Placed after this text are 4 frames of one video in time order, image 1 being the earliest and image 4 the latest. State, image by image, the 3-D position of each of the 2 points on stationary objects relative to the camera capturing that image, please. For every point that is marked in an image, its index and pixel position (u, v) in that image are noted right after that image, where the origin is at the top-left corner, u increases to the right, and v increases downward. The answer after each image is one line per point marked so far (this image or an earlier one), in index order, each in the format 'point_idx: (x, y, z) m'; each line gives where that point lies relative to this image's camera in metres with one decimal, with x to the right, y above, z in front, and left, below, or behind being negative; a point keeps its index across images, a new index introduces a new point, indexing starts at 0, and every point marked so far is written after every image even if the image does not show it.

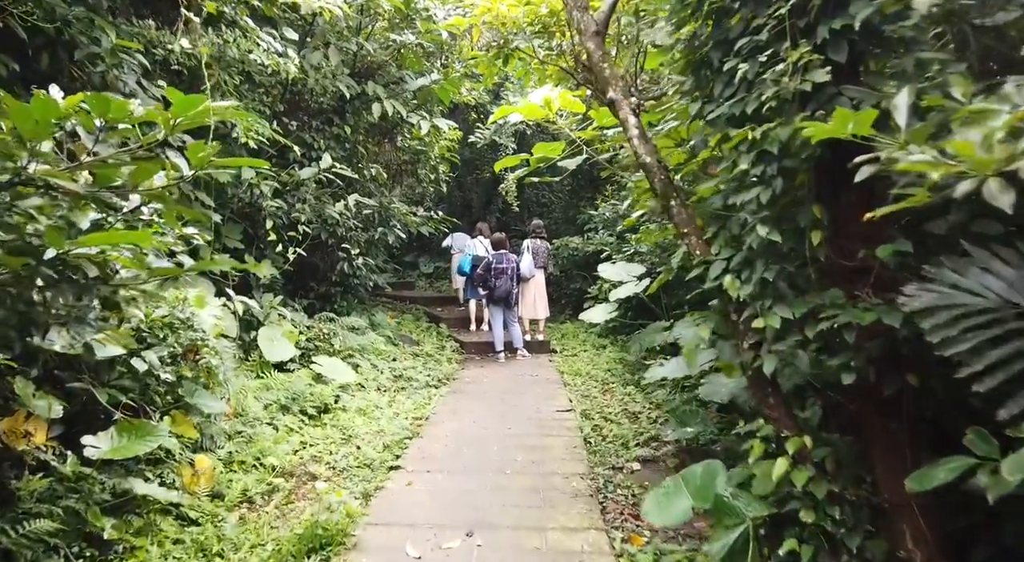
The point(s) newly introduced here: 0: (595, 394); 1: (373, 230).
0: (+0.7, -1.0, +6.2) m
1: (-1.5, +0.5, +7.5) m
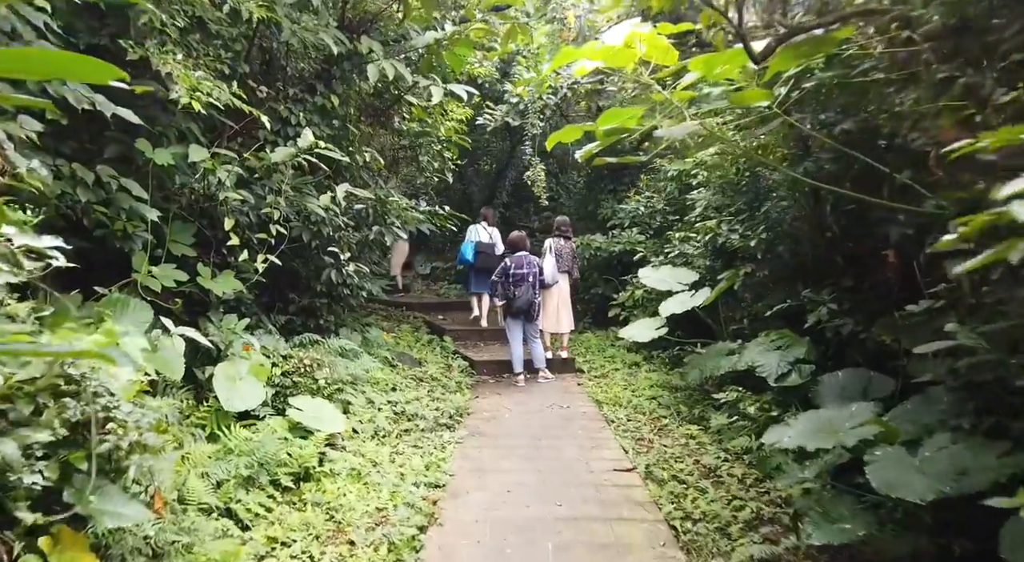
0: (+1.0, -1.1, +4.9) m
1: (-1.3, +0.5, +6.1) m
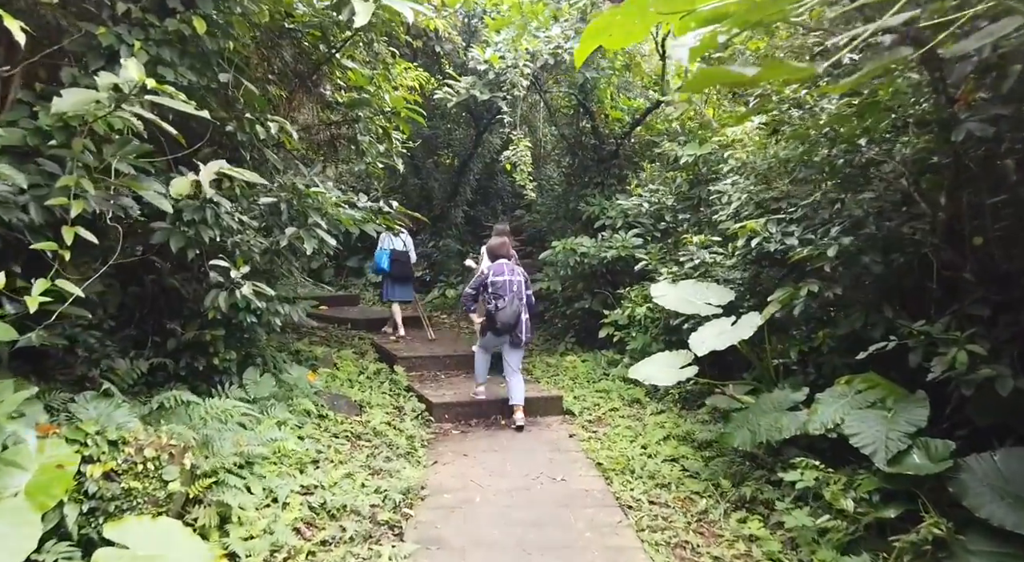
0: (+0.8, -1.2, +3.3) m
1: (-1.4, +0.3, +4.4) m
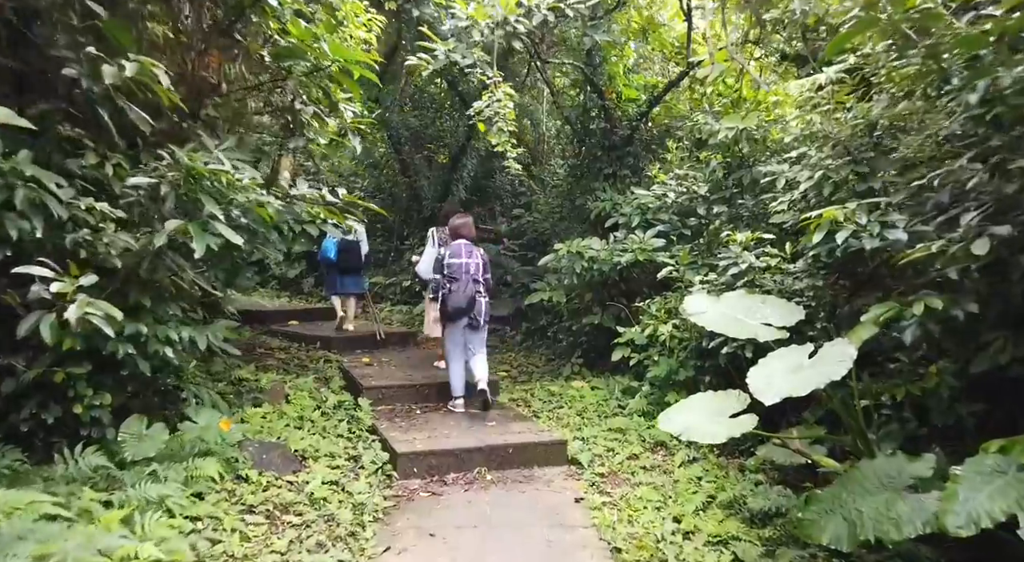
0: (+0.7, -1.3, +2.0) m
1: (-1.5, +0.2, +3.1) m
